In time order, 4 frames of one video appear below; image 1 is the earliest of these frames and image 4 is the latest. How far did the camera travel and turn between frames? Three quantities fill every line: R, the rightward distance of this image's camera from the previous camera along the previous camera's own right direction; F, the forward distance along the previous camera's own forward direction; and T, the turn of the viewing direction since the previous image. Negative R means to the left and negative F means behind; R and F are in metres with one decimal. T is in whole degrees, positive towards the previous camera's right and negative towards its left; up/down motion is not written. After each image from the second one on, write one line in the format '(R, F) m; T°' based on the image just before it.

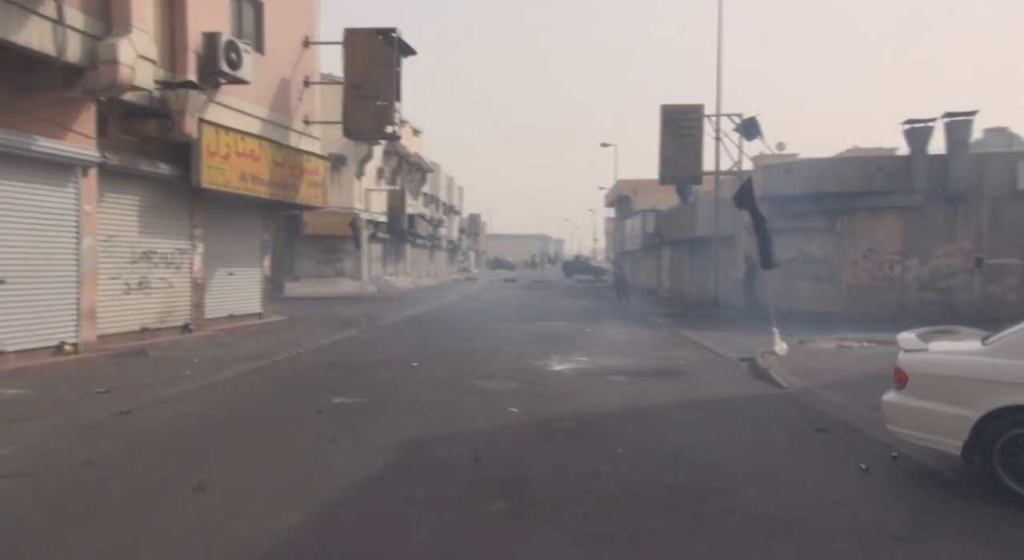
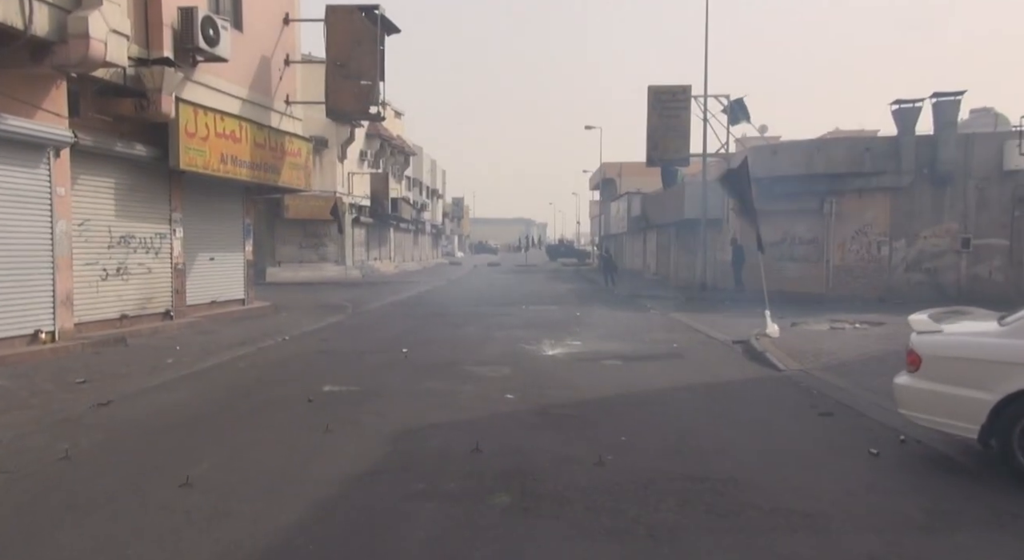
(-0.1, +0.4) m; +1°
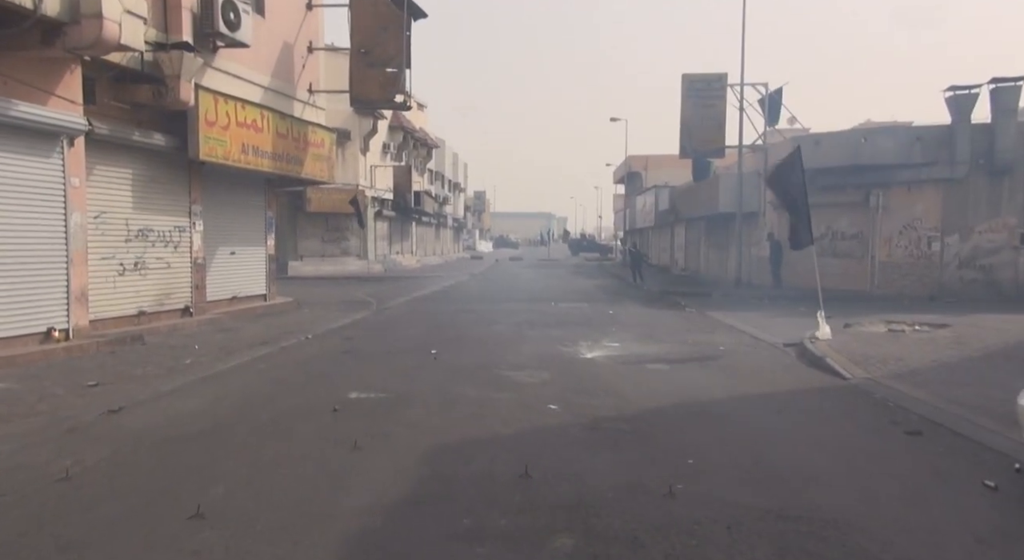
(-0.3, +0.9) m; -1°
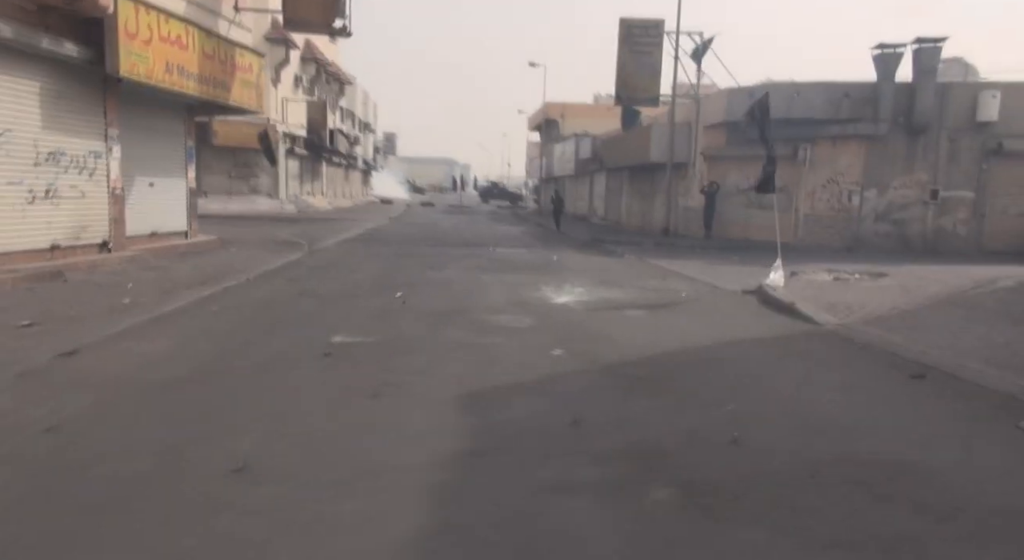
(-1.0, +0.7) m; +6°
